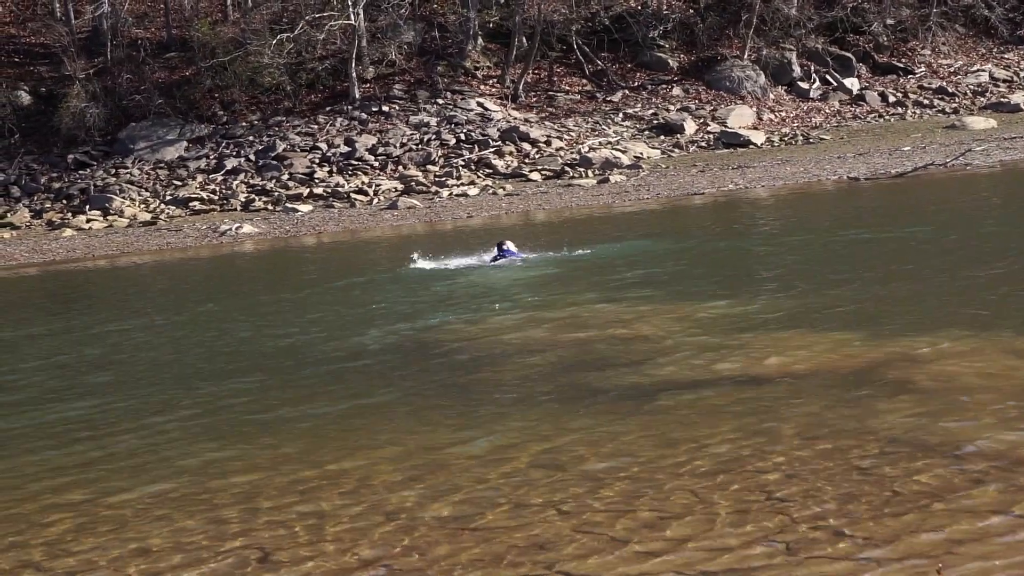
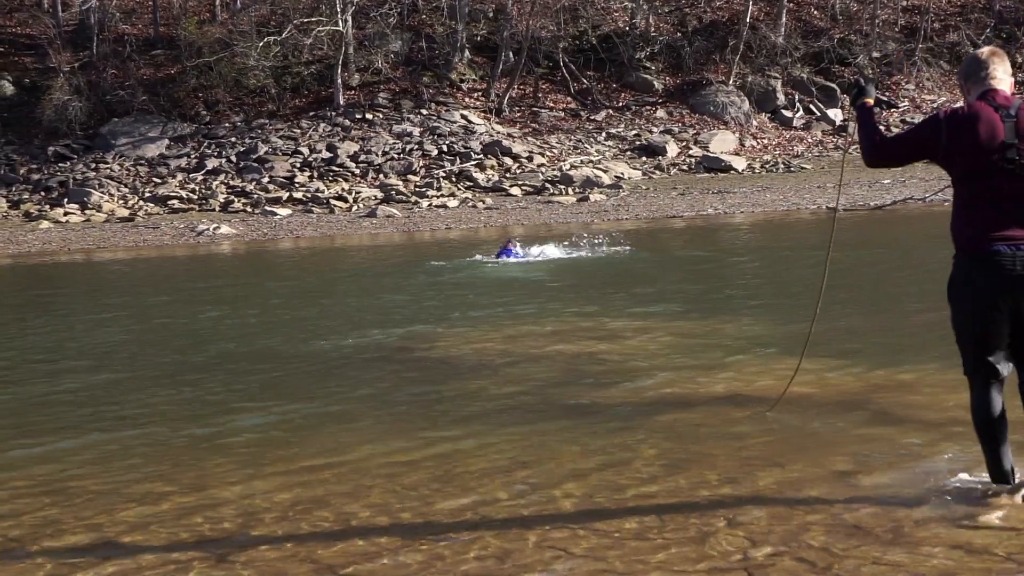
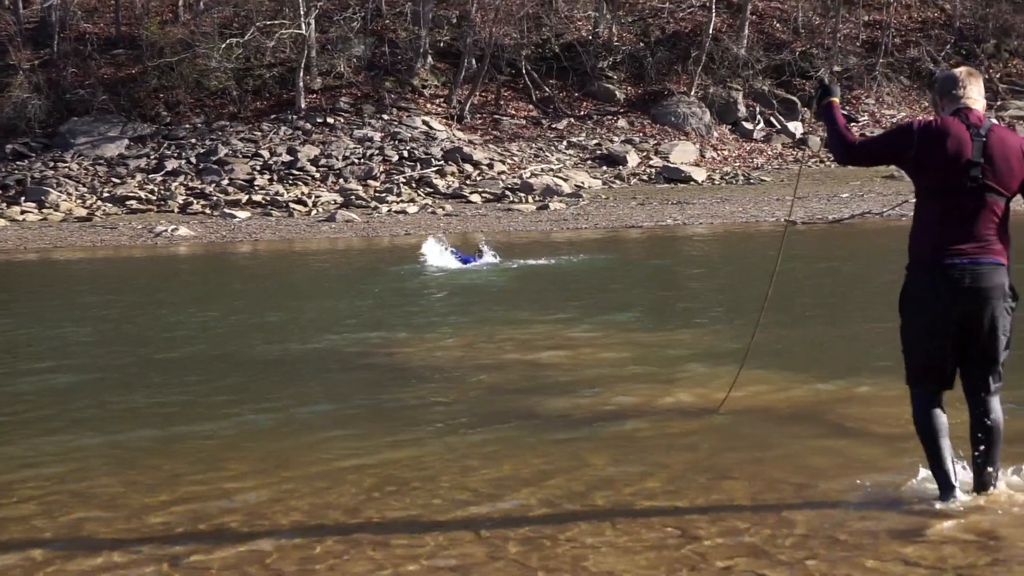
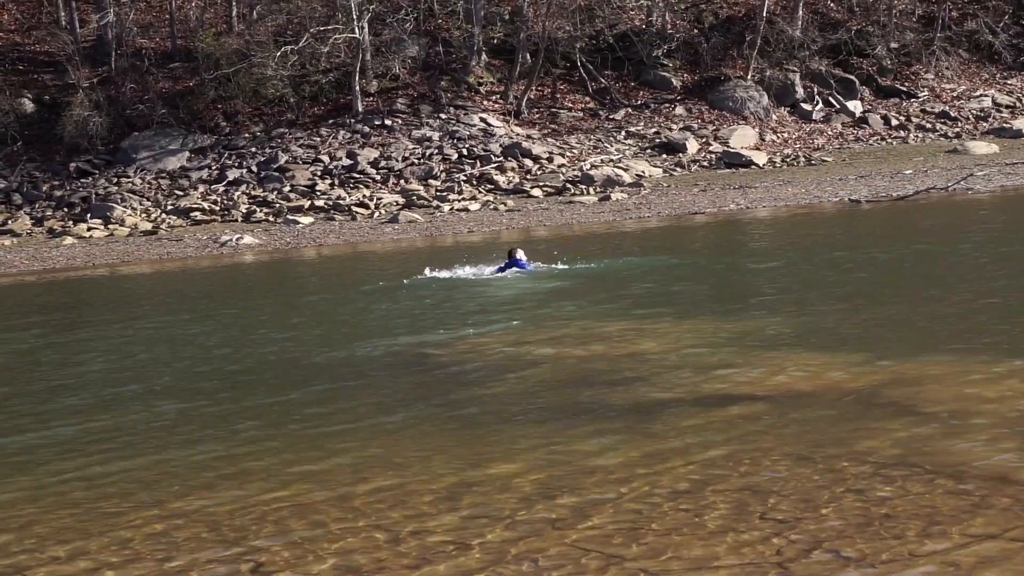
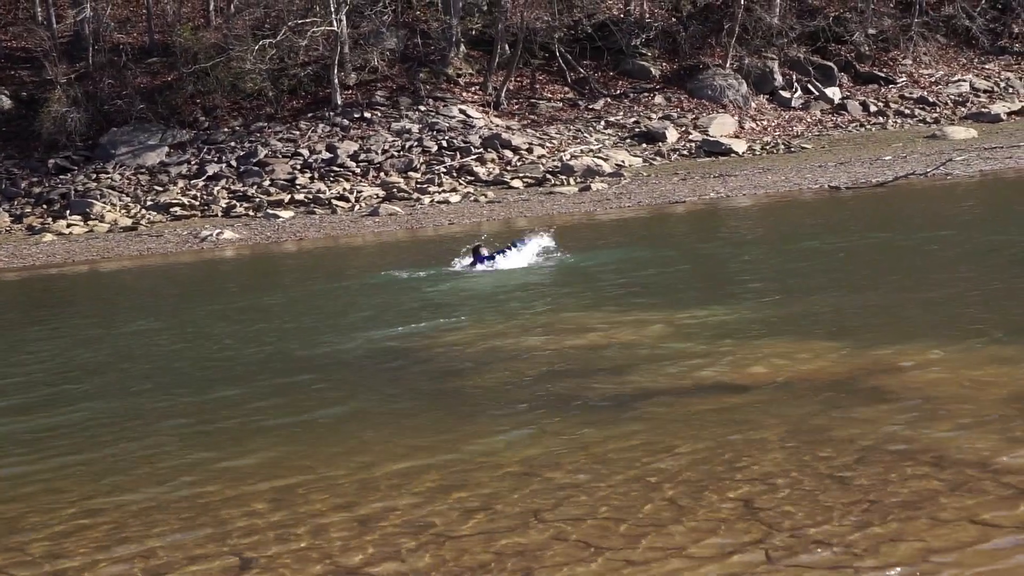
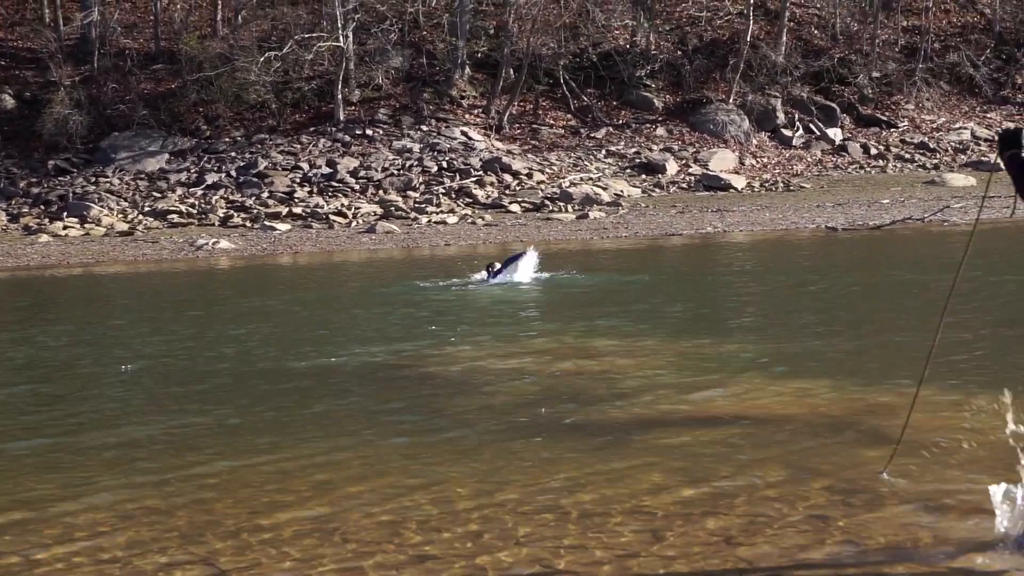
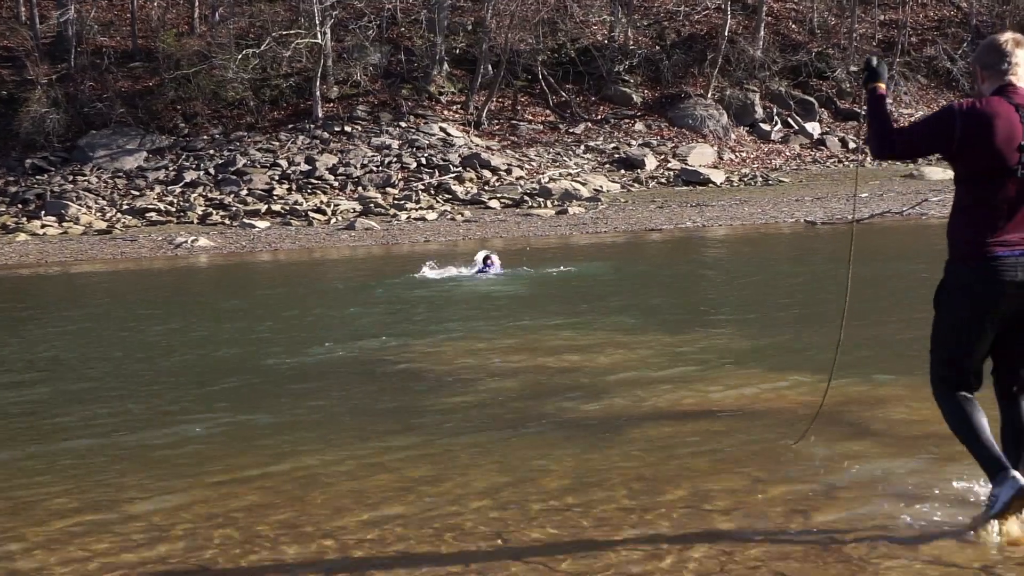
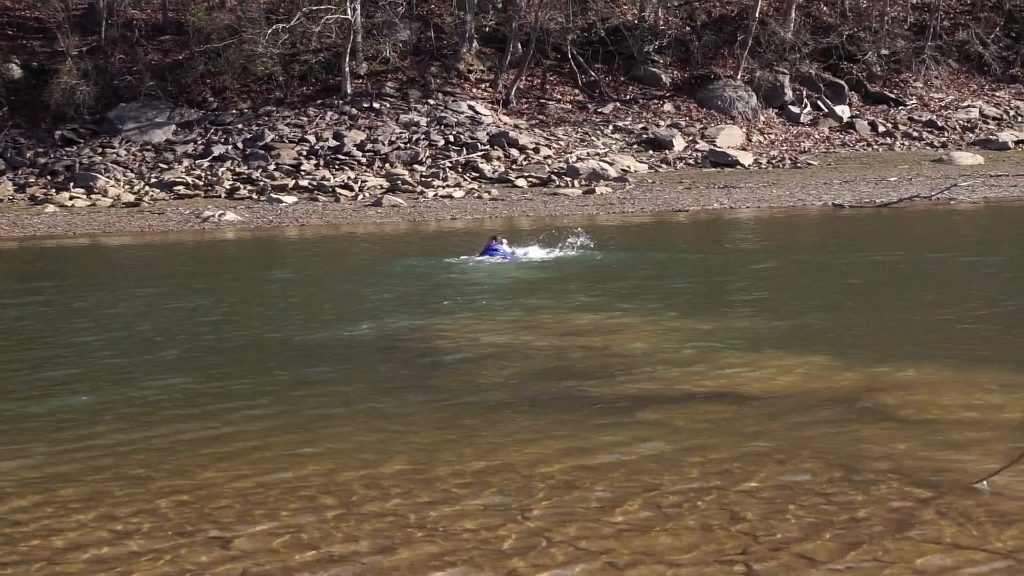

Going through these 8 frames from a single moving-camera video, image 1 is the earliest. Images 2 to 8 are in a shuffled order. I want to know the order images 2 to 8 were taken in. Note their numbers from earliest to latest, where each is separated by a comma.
5, 4, 8, 6, 7, 2, 3
